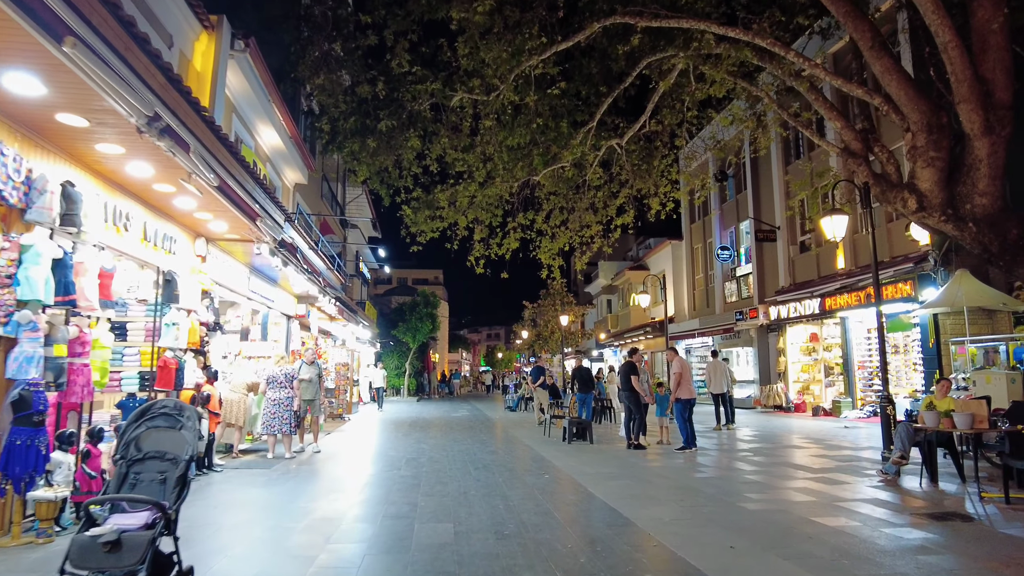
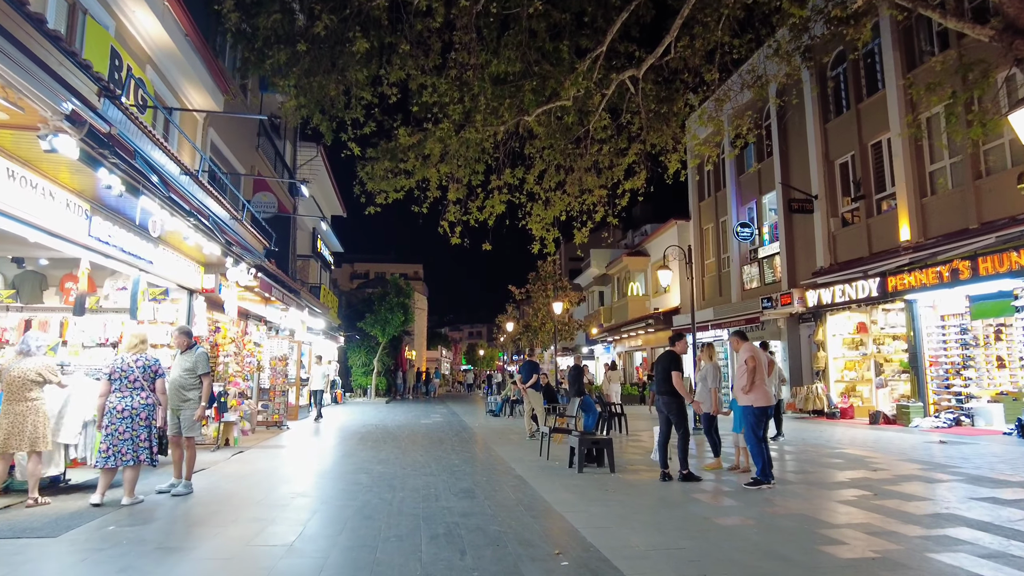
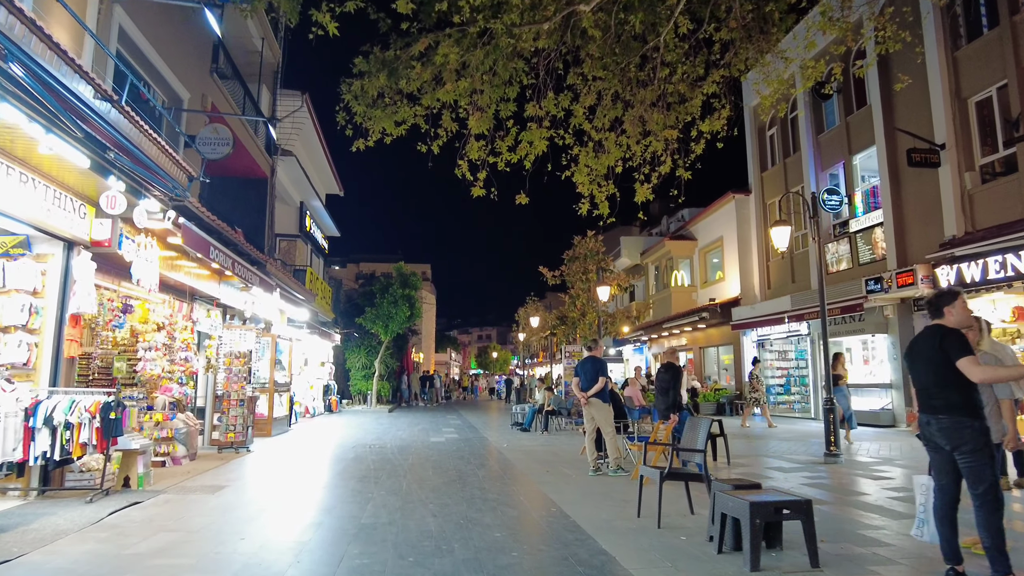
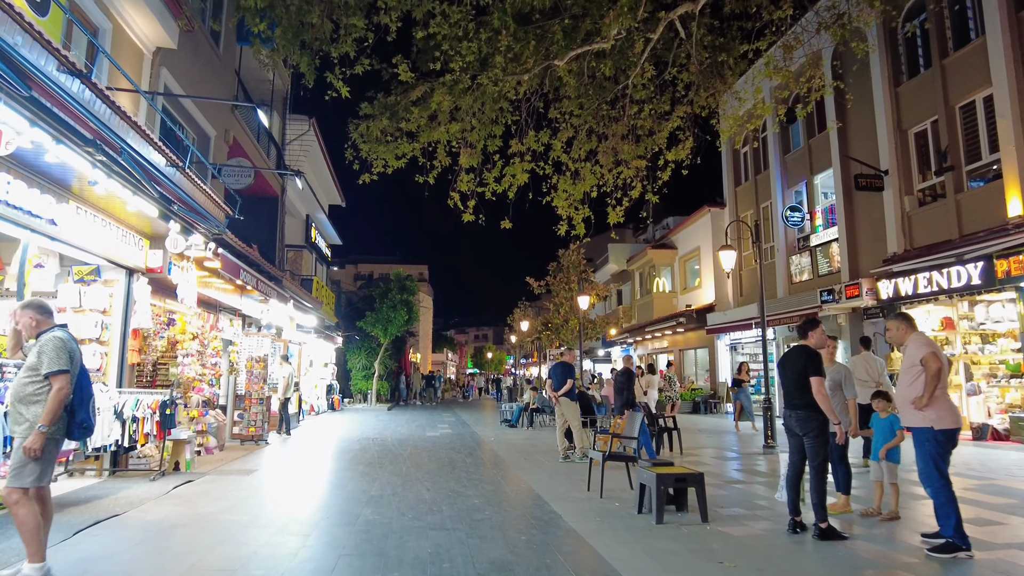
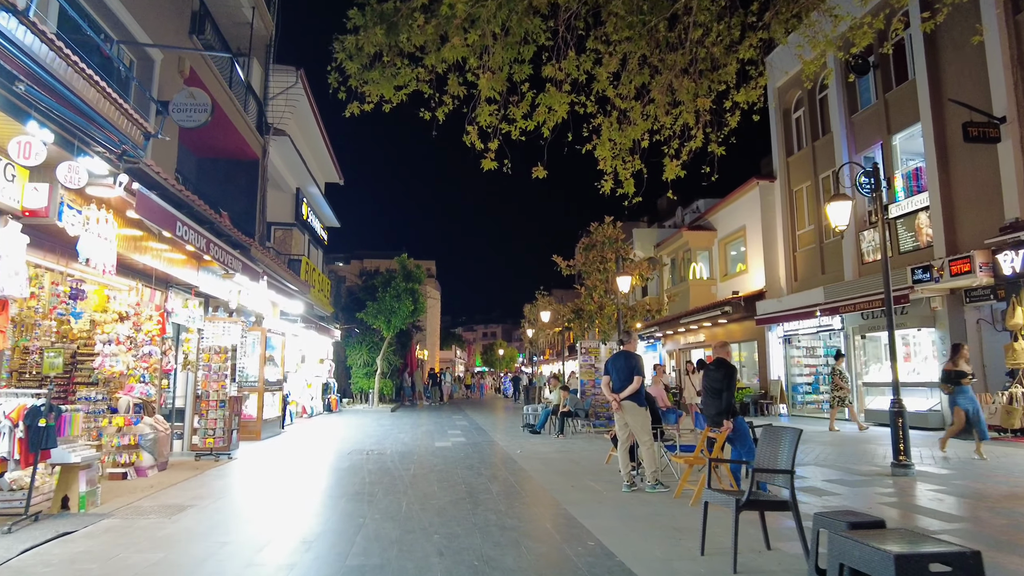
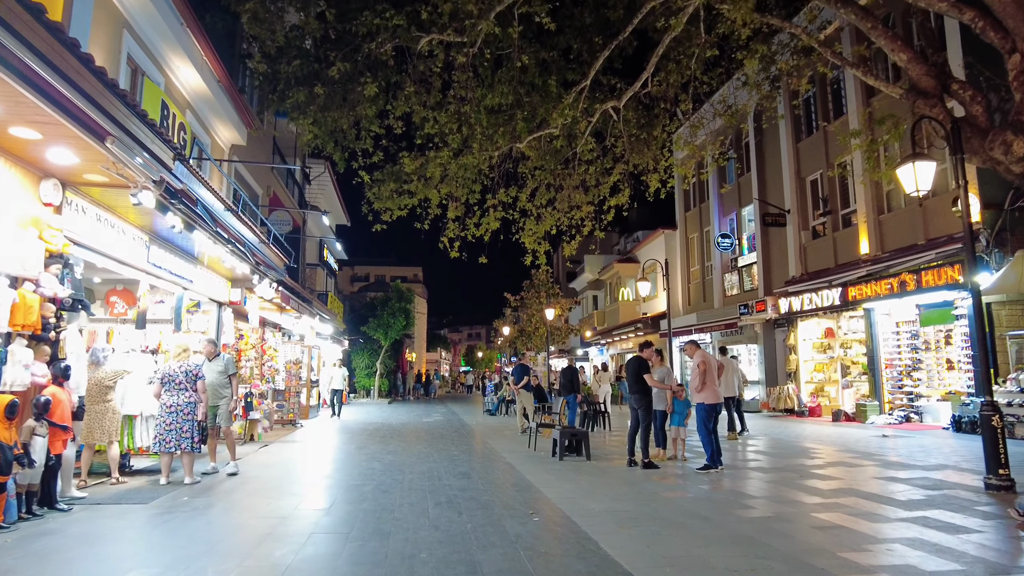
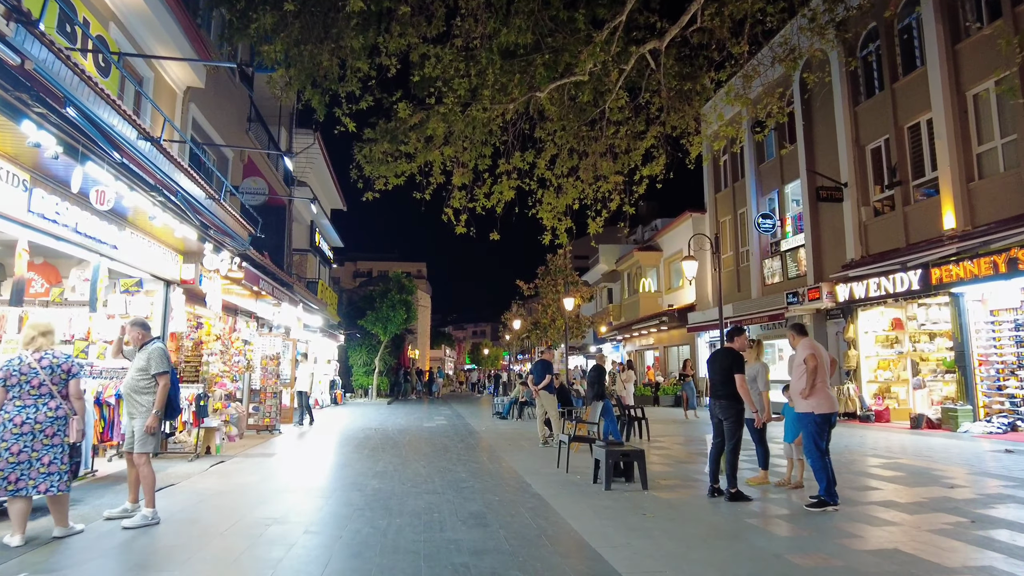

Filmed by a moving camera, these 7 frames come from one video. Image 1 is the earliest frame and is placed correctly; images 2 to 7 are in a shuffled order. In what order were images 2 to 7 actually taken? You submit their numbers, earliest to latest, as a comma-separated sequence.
6, 2, 7, 4, 3, 5
